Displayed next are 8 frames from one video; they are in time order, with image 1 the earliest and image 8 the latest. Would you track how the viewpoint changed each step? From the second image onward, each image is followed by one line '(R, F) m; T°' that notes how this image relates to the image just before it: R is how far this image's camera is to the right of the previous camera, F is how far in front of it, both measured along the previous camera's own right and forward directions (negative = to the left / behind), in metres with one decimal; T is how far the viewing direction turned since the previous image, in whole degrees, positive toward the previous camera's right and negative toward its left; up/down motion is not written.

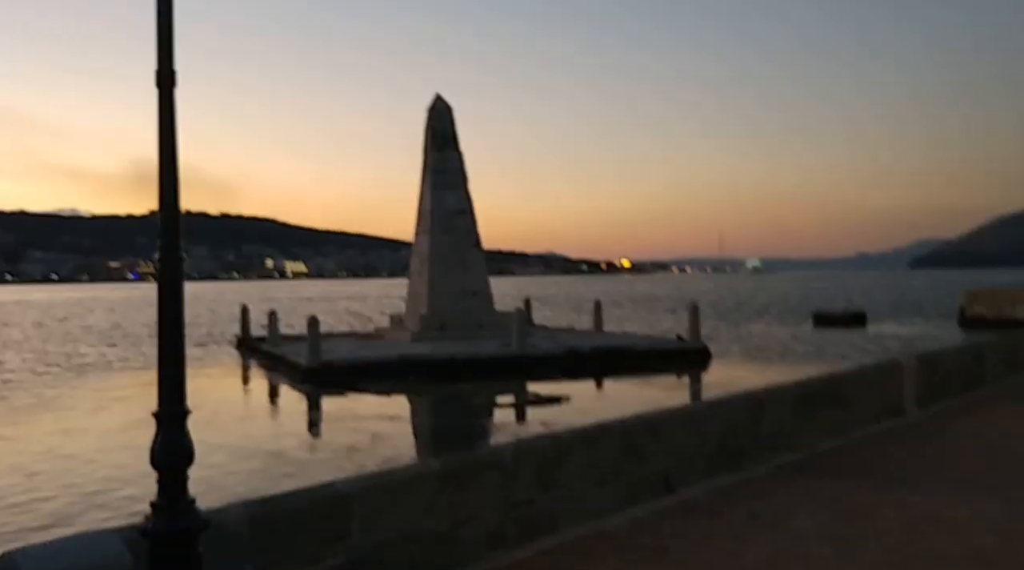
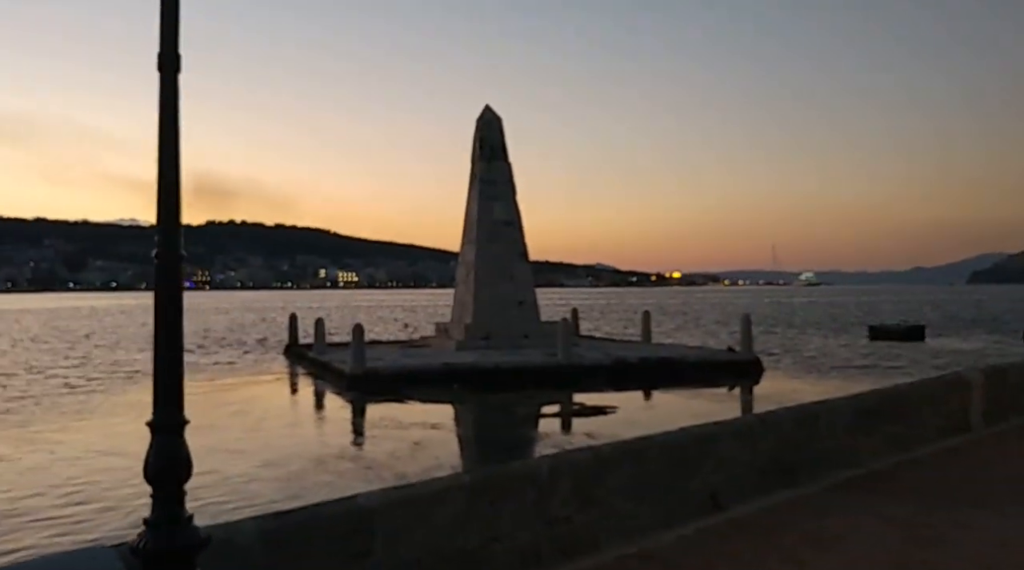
(+0.1, +0.3) m; -3°
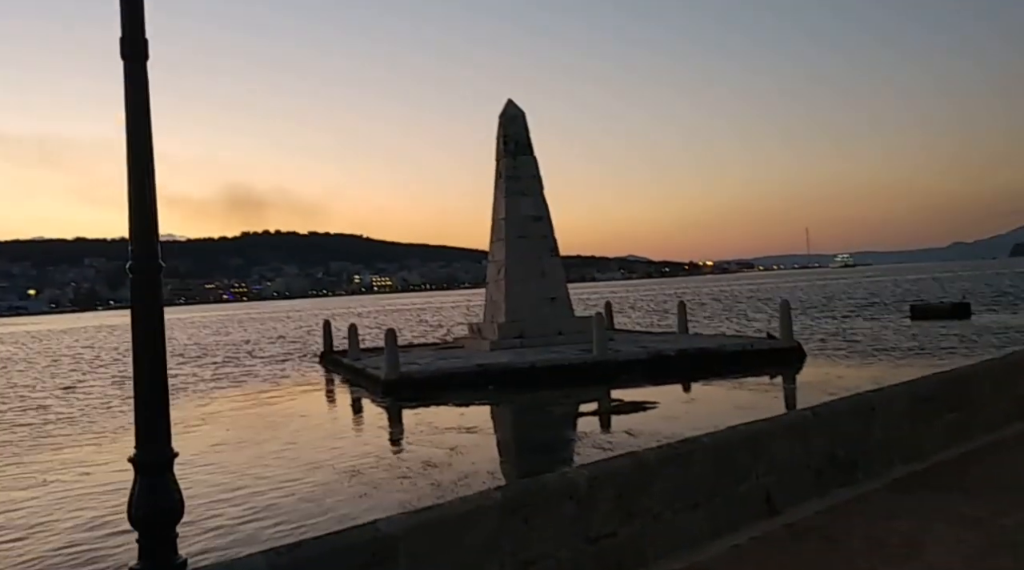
(0.0, +0.3) m; -2°
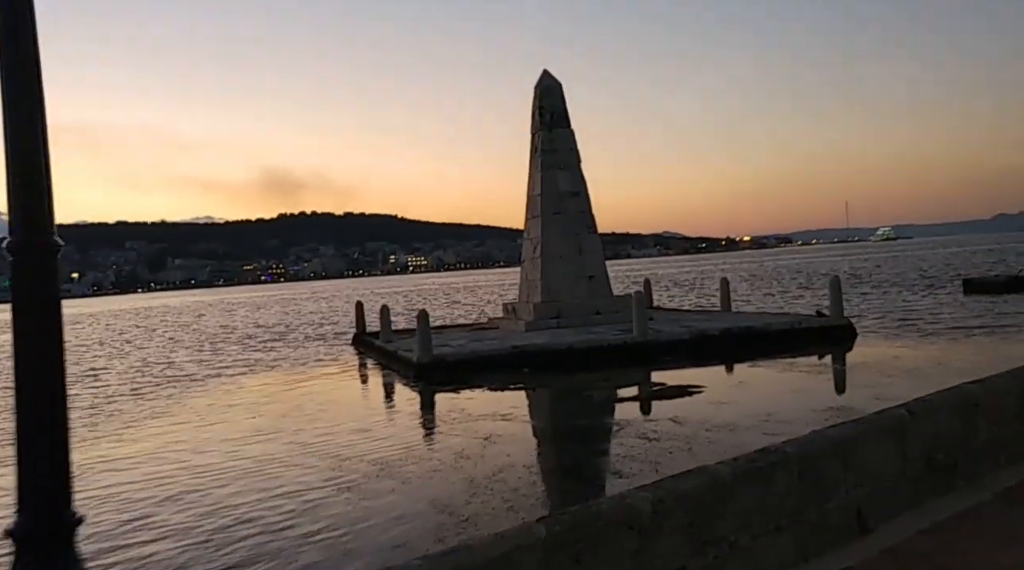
(0.0, +0.7) m; -2°
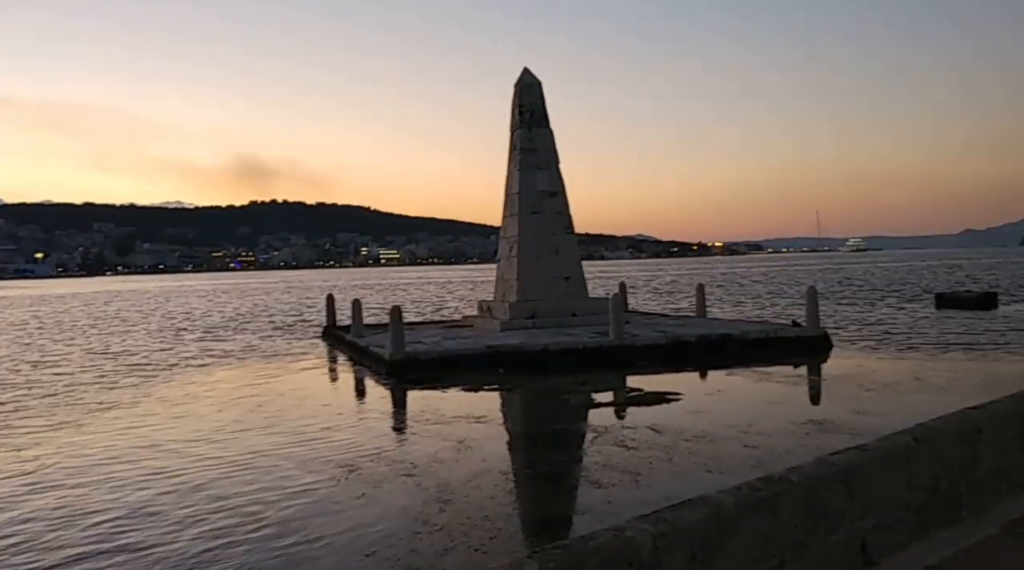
(-0.1, +0.3) m; +2°
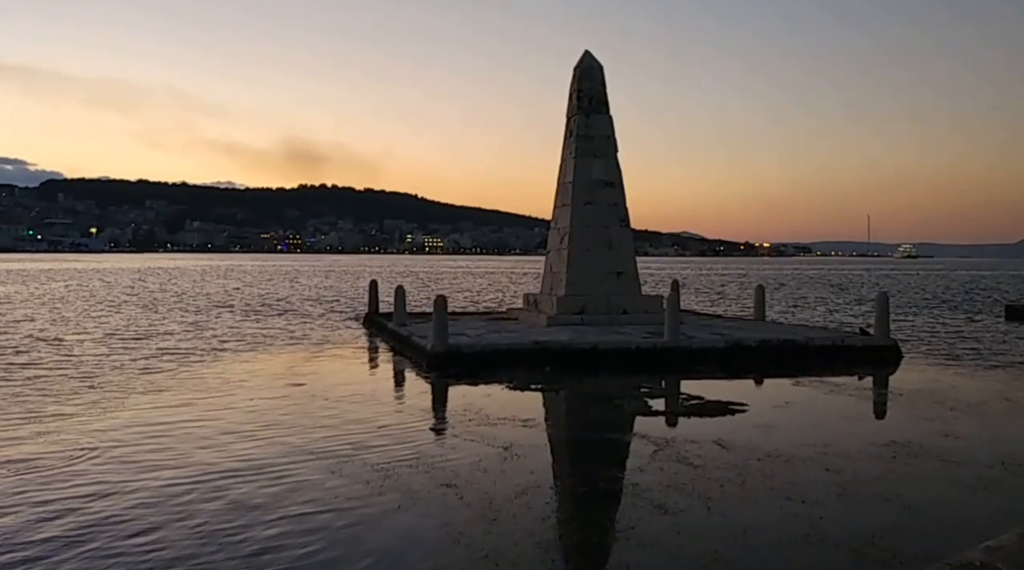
(-0.2, +1.0) m; -3°
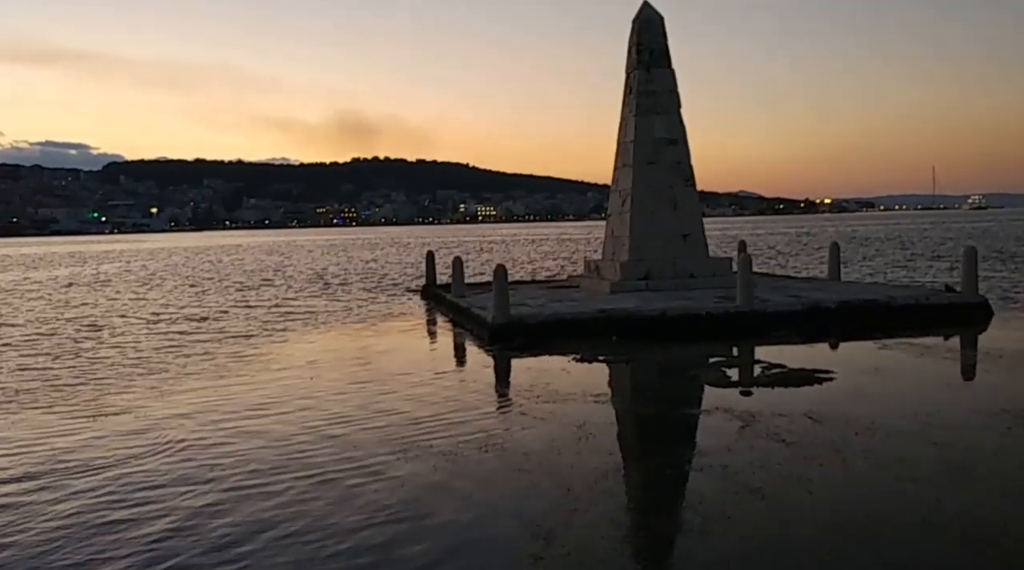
(-0.1, +0.7) m; -4°
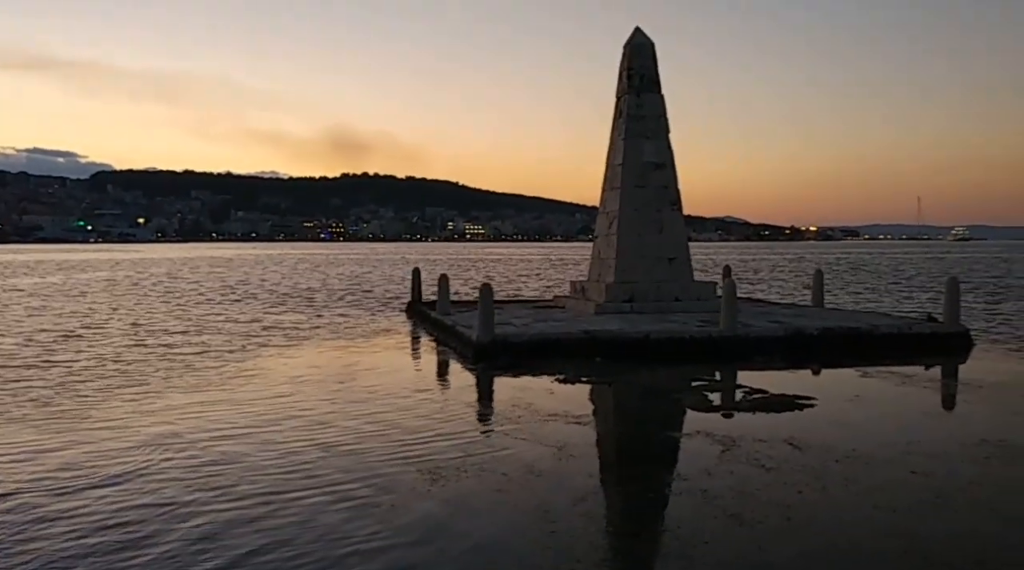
(0.0, 0.0) m; +1°
